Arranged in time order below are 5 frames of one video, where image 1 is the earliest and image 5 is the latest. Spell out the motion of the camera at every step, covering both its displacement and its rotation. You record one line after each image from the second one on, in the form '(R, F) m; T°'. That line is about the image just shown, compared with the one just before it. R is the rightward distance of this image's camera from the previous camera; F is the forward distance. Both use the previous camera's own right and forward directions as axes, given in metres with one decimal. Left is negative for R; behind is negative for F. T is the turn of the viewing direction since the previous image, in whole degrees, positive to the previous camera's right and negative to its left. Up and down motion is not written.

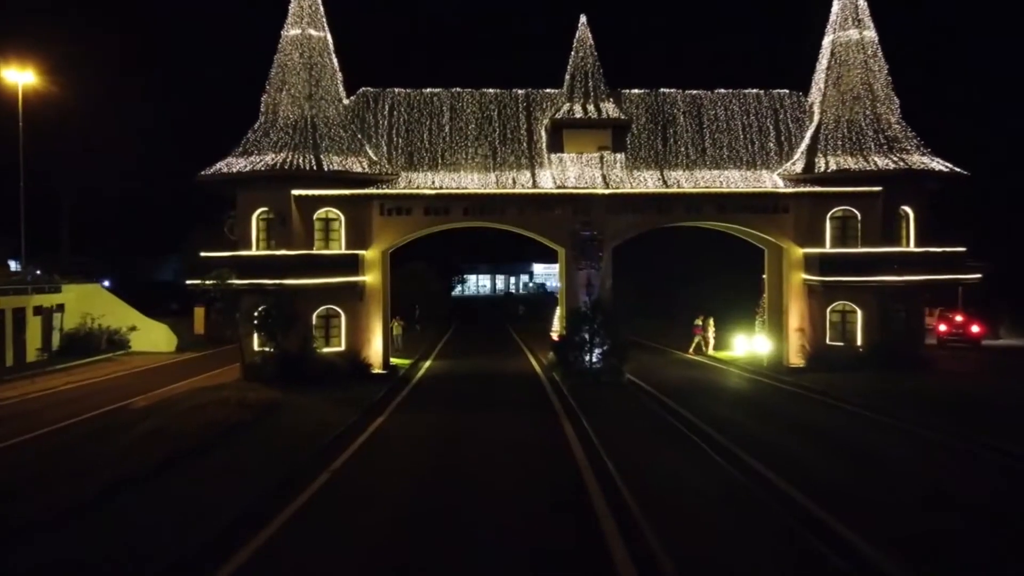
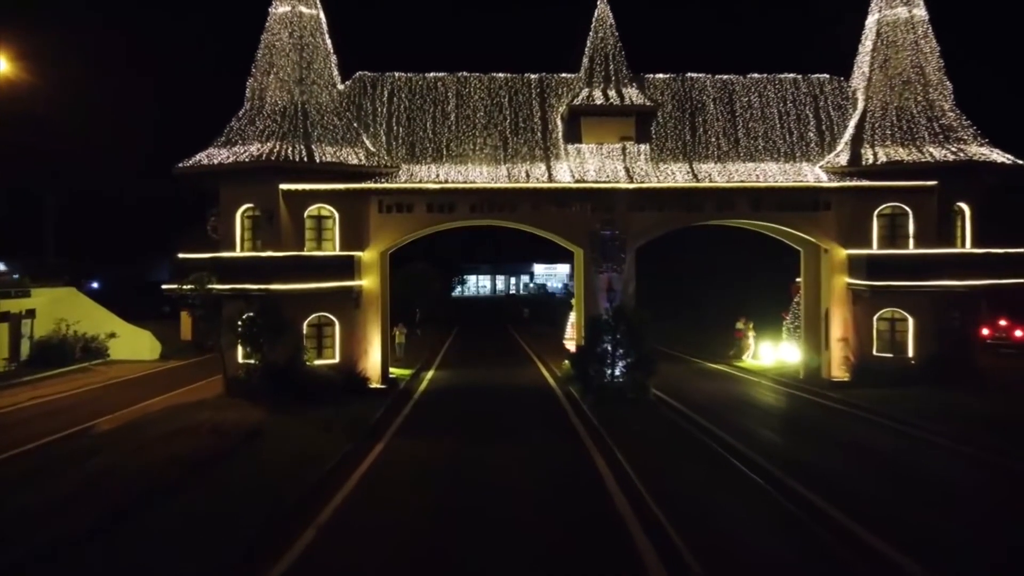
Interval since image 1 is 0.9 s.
(-0.5, +2.8) m; 0°
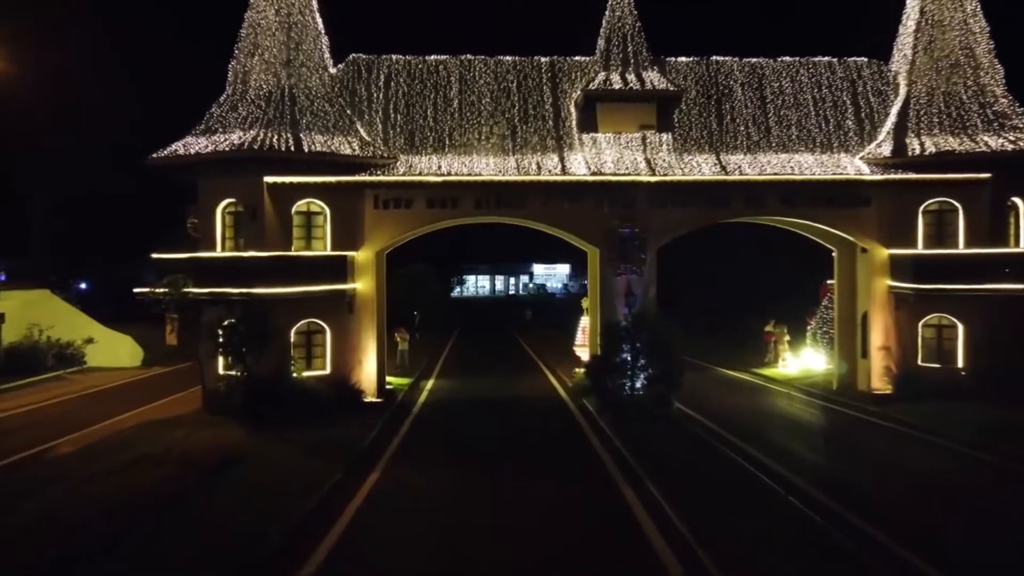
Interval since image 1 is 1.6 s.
(-0.4, +2.4) m; 0°
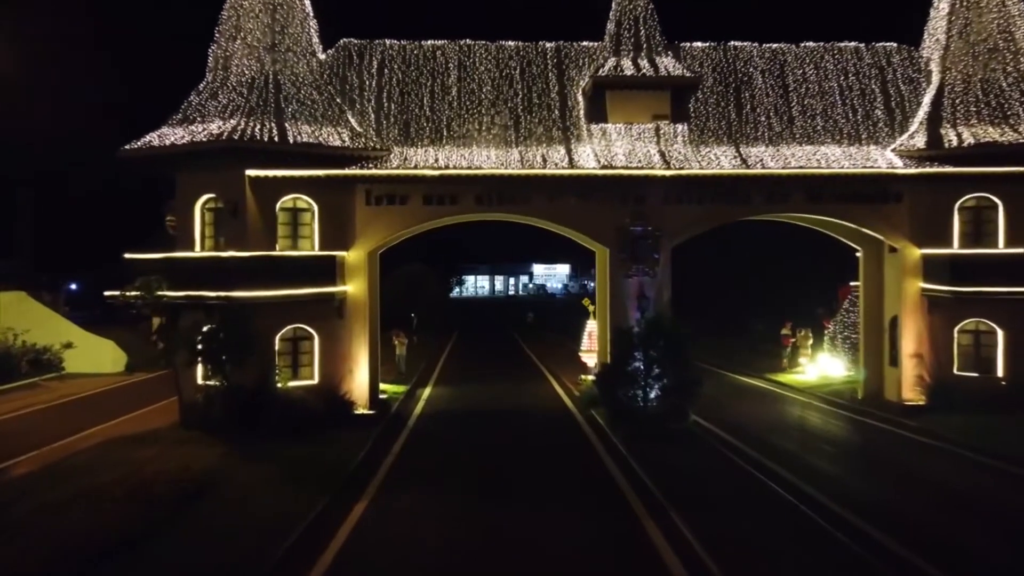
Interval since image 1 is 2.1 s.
(-0.1, +1.7) m; 0°
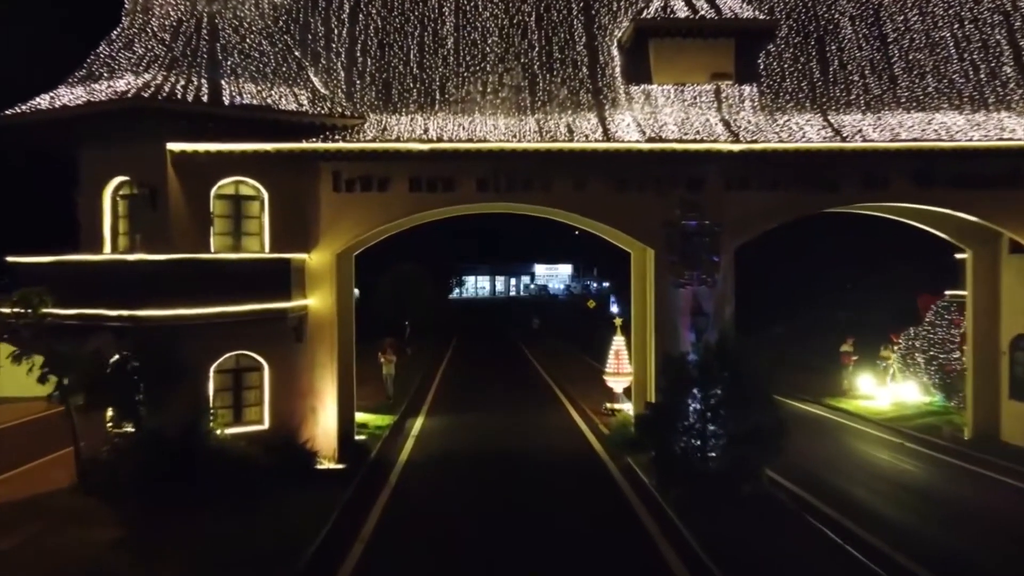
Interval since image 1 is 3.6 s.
(-0.4, +5.3) m; 0°
